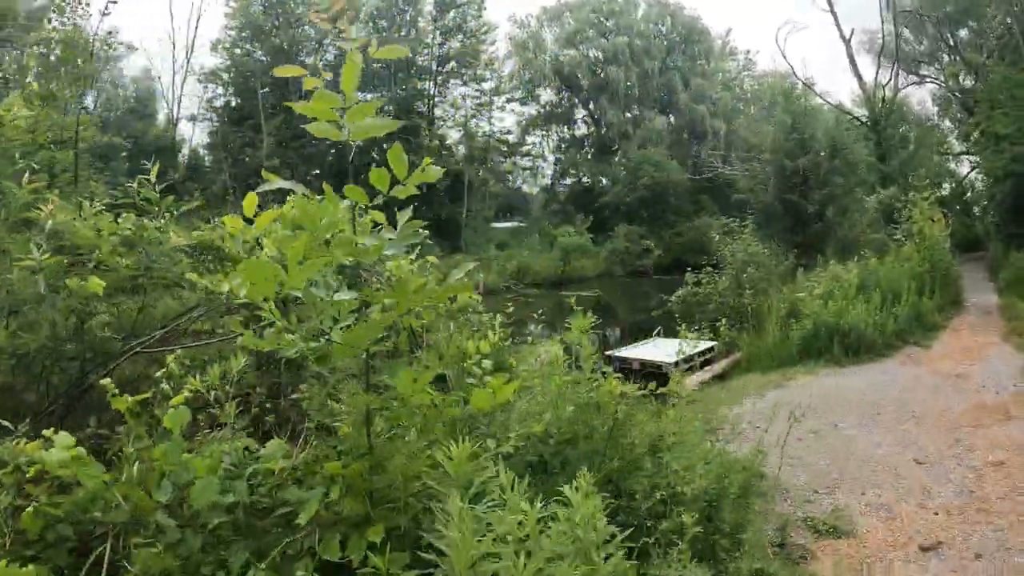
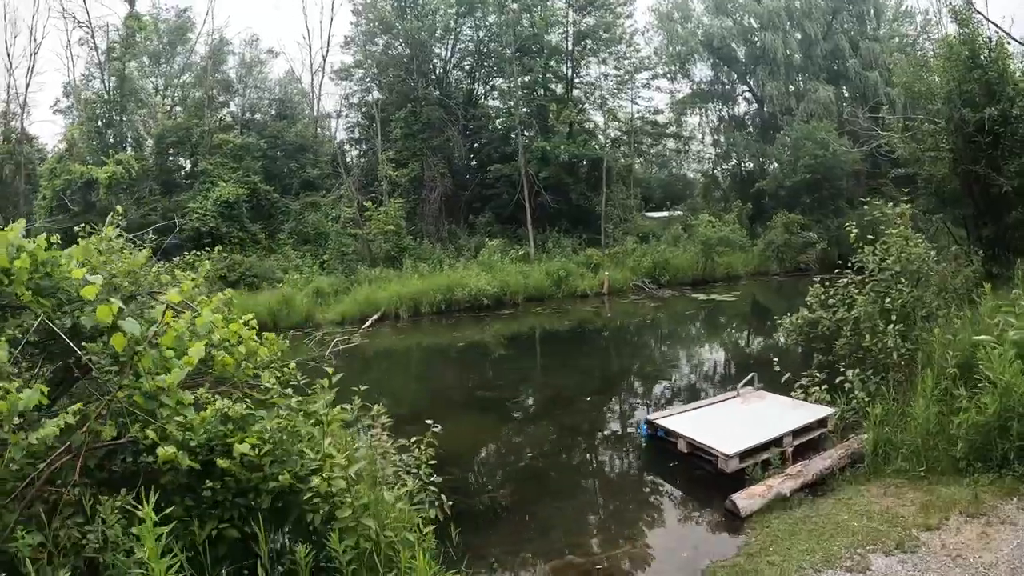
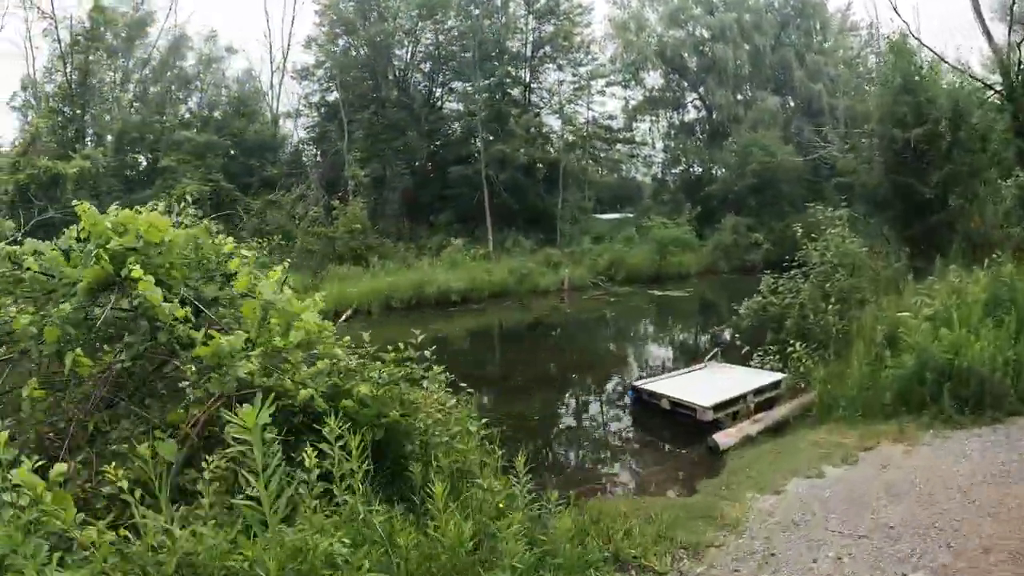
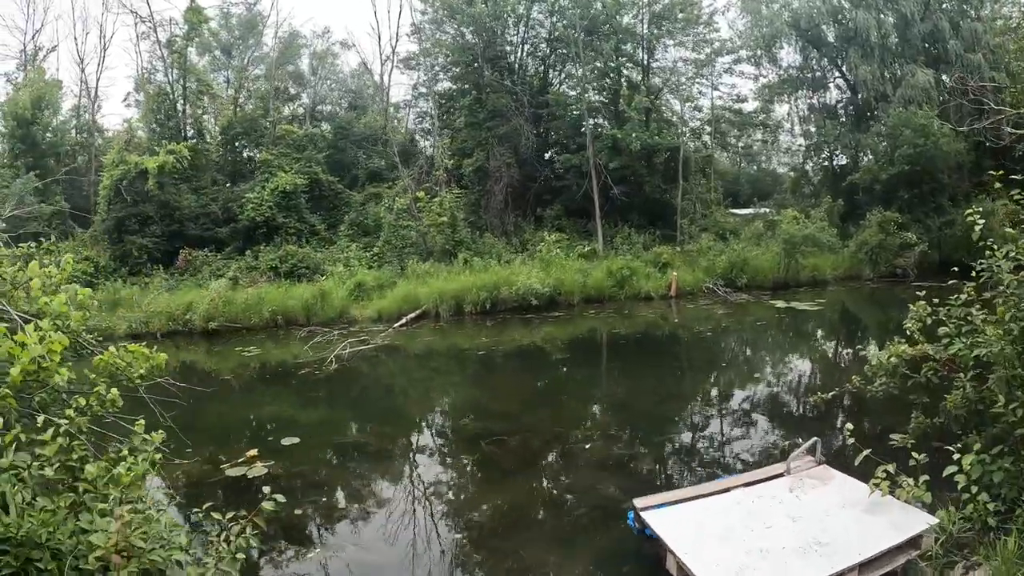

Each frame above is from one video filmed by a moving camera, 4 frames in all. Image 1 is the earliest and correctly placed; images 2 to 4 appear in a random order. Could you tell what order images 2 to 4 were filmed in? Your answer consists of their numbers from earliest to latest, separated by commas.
3, 2, 4
